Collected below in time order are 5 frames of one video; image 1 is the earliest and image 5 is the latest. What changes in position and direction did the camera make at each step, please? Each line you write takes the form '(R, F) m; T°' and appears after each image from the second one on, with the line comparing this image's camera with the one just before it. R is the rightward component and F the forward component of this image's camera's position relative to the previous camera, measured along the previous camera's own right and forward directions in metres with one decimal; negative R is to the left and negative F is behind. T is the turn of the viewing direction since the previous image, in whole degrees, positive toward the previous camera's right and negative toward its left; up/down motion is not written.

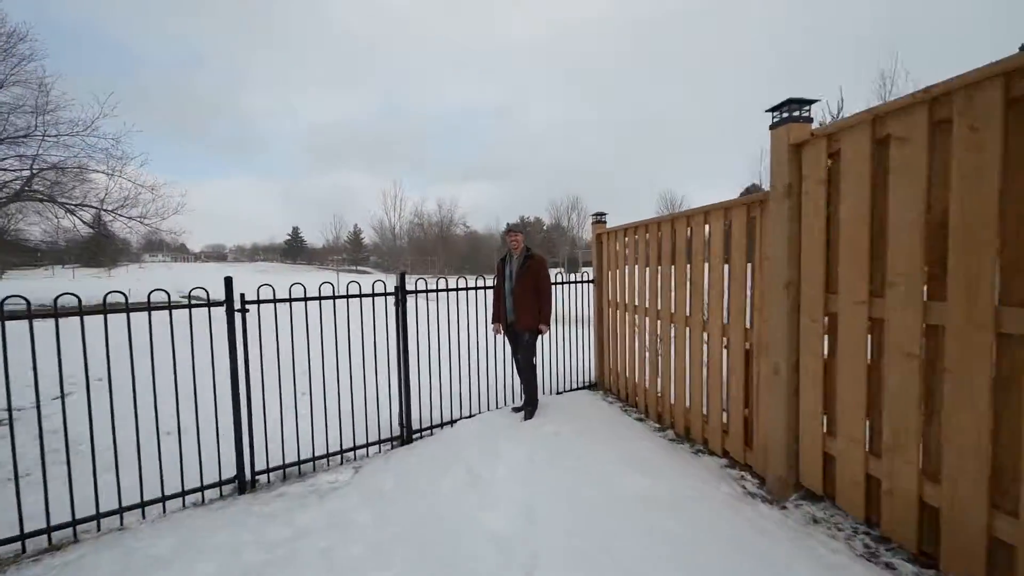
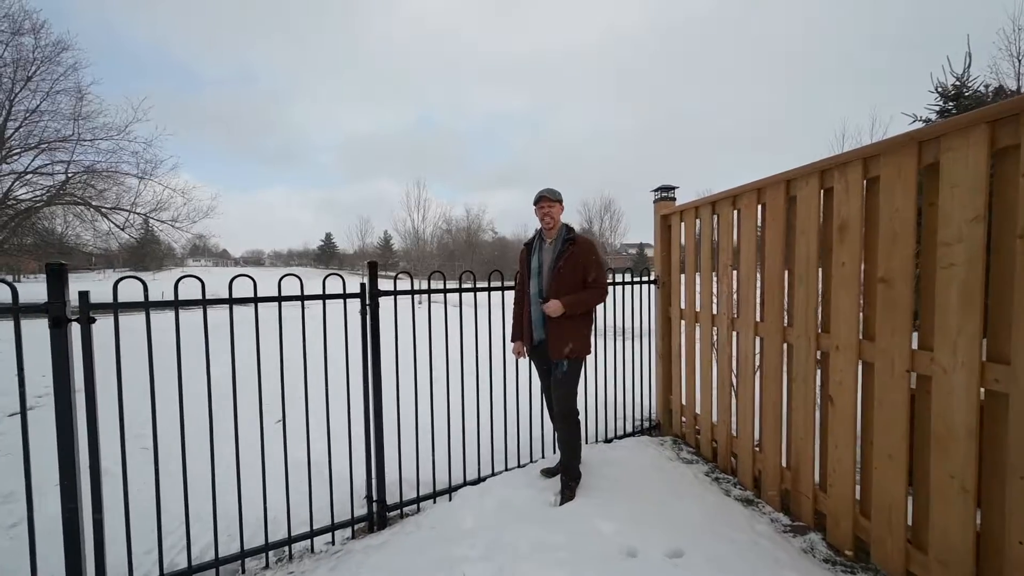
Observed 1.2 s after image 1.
(0.0, +1.7) m; -4°
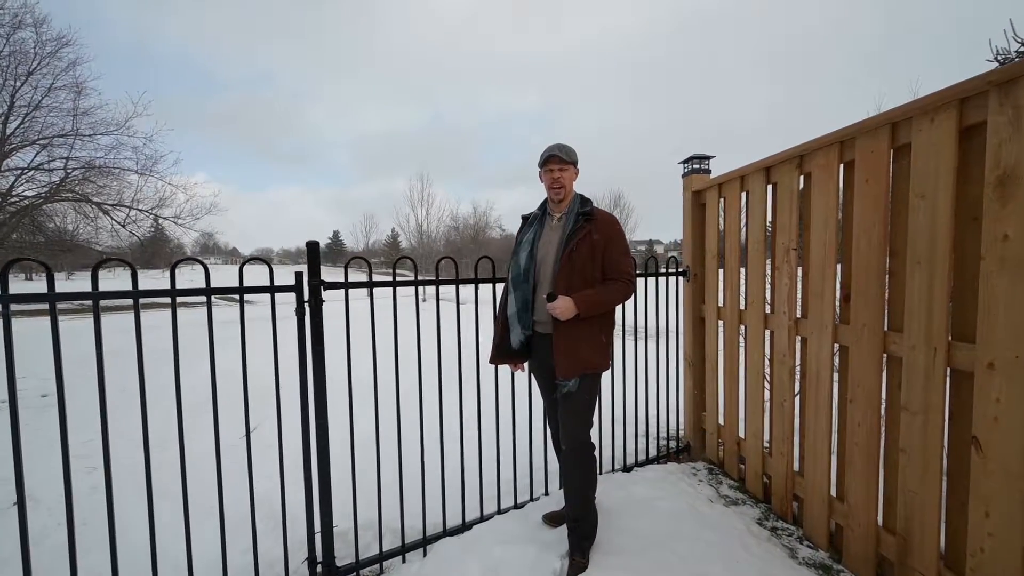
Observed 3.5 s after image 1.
(+0.1, +0.8) m; -1°
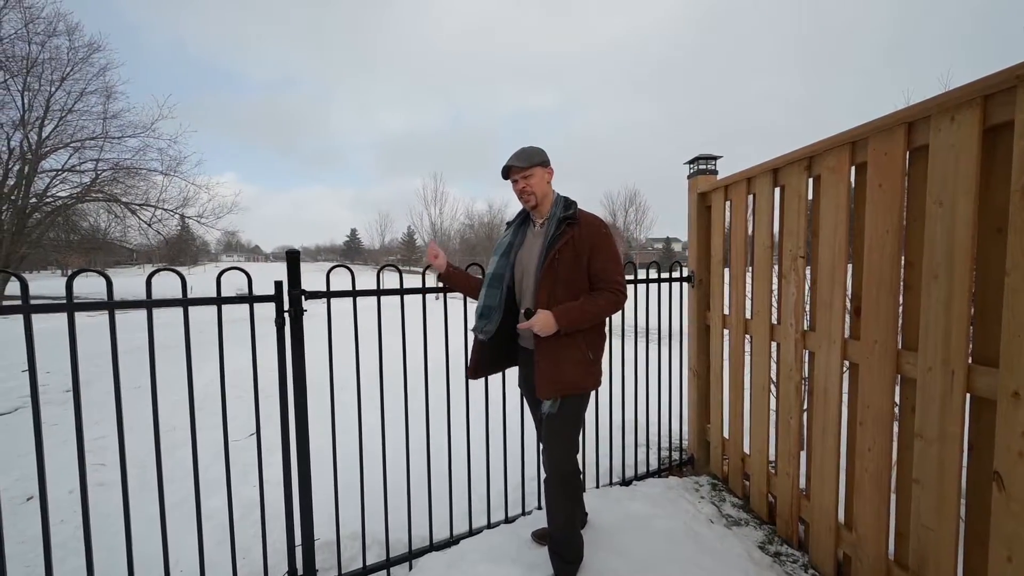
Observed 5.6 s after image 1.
(+0.1, +0.1) m; -2°
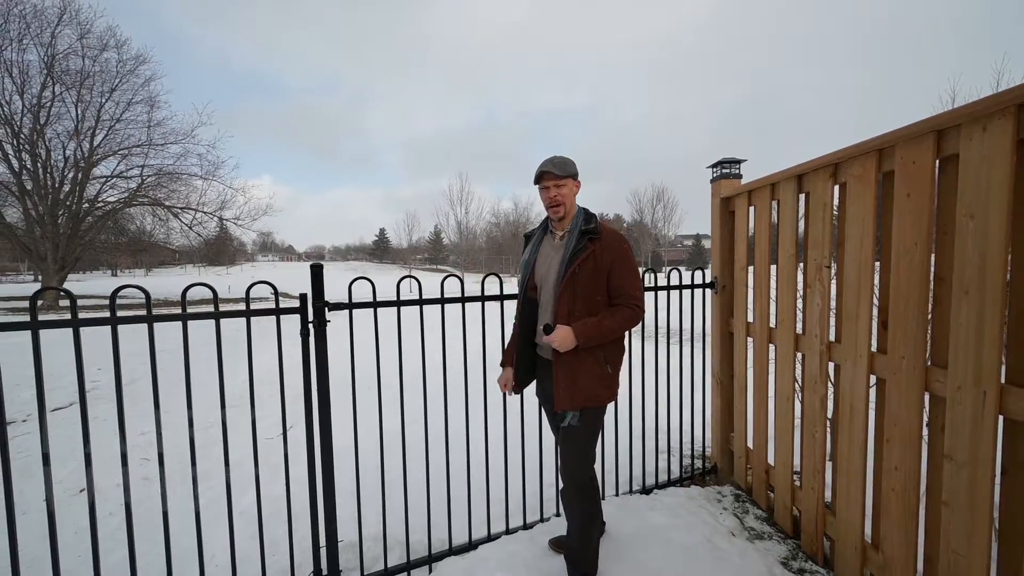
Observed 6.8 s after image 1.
(+0.1, 0.0) m; -3°
